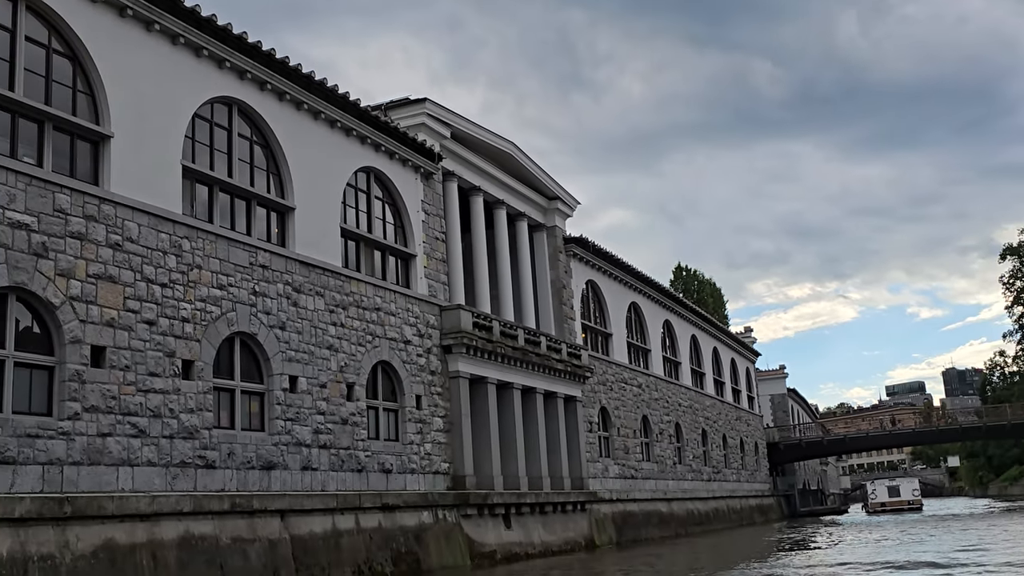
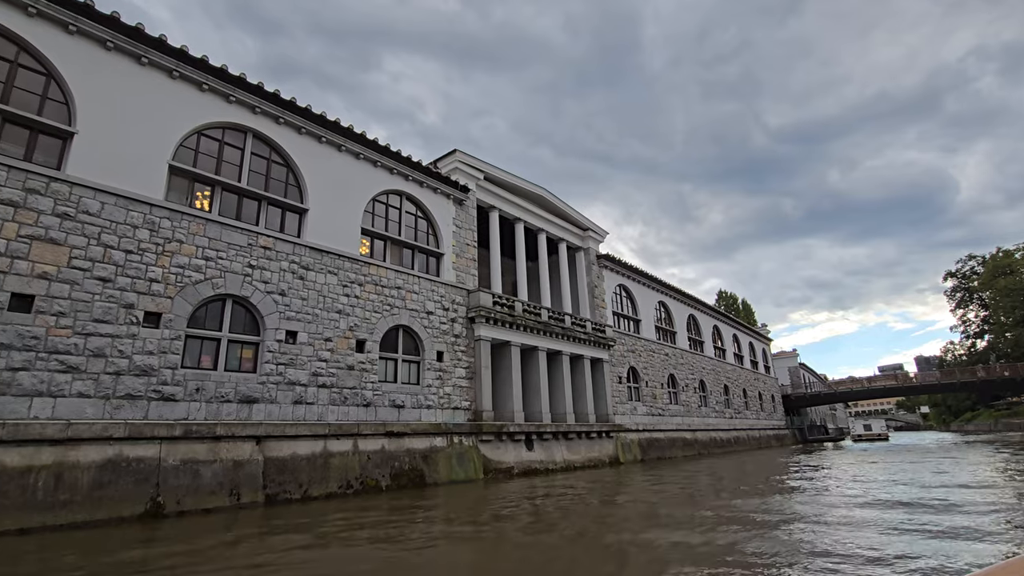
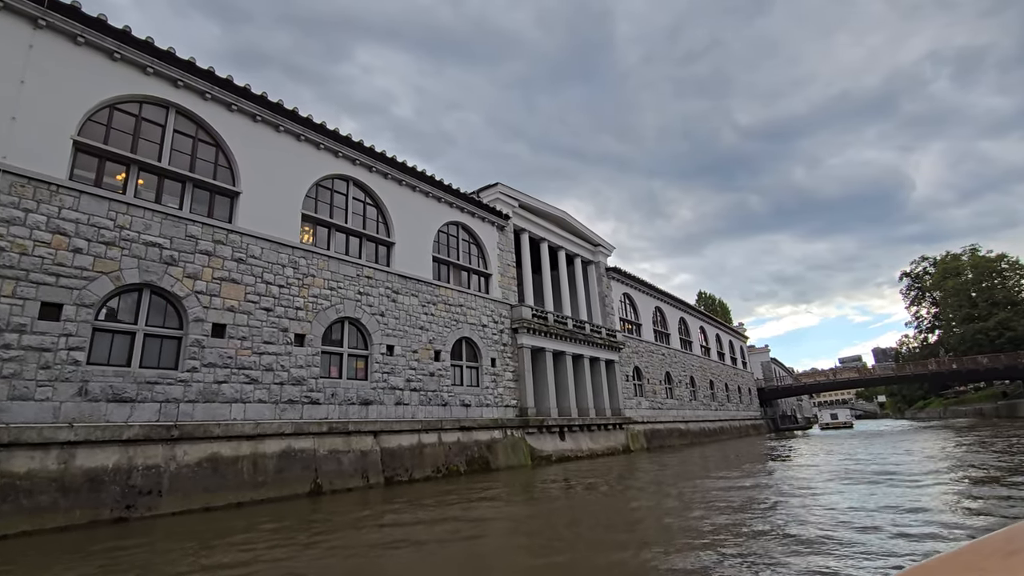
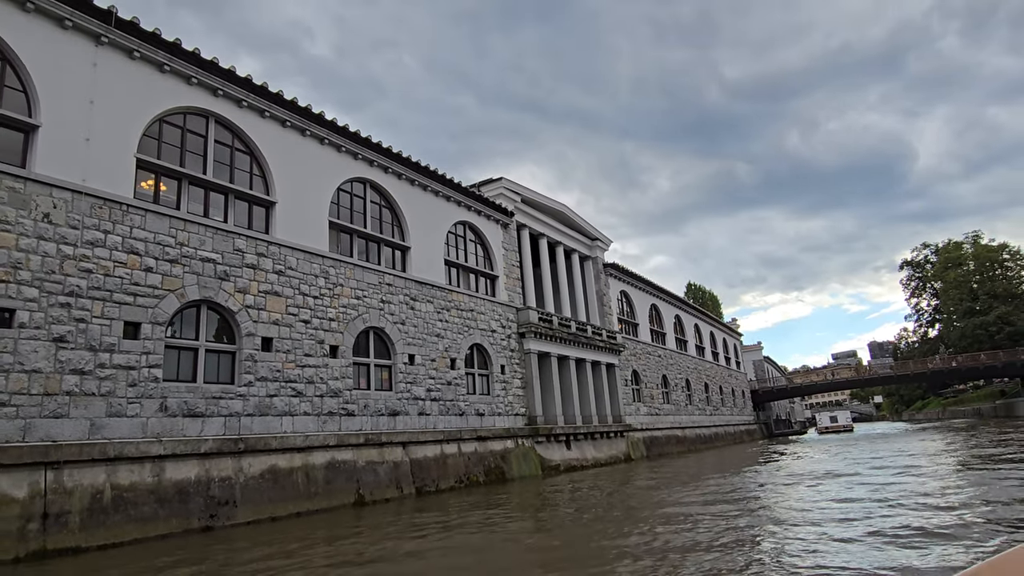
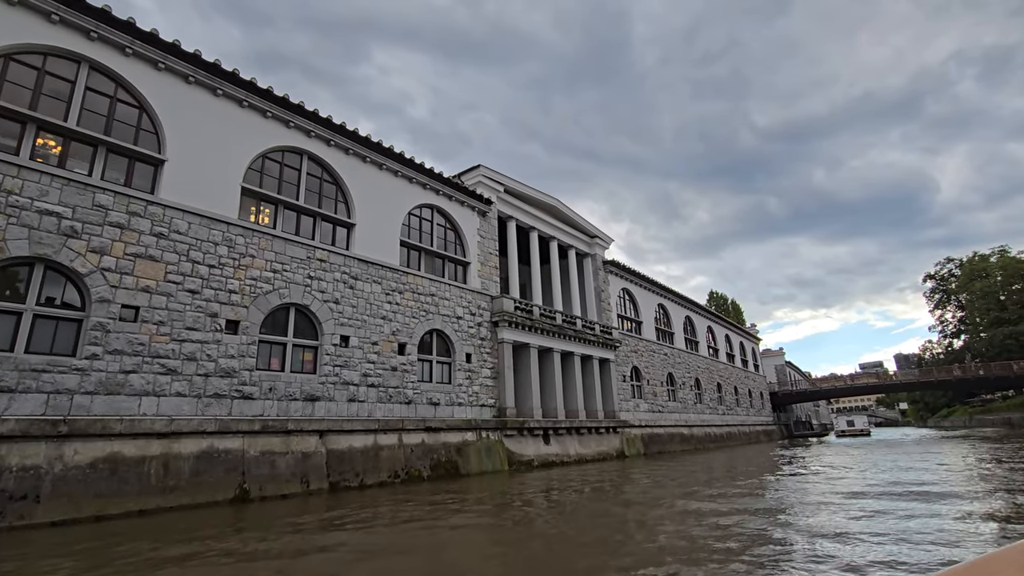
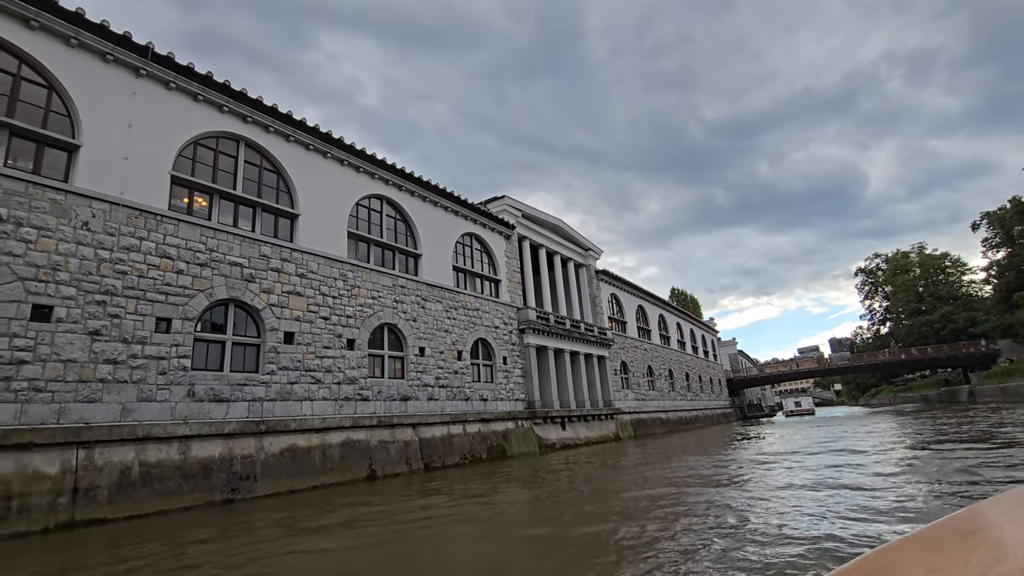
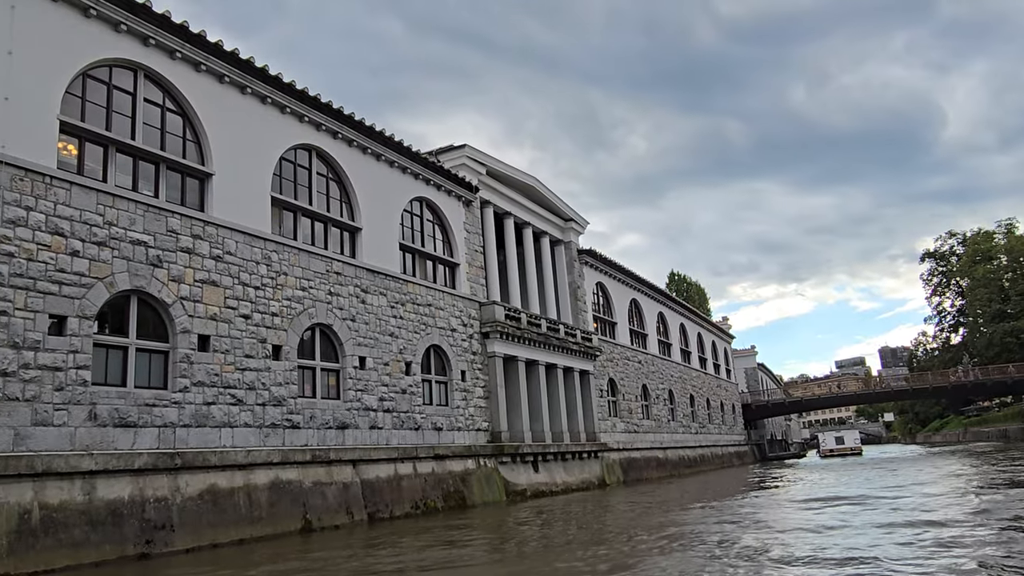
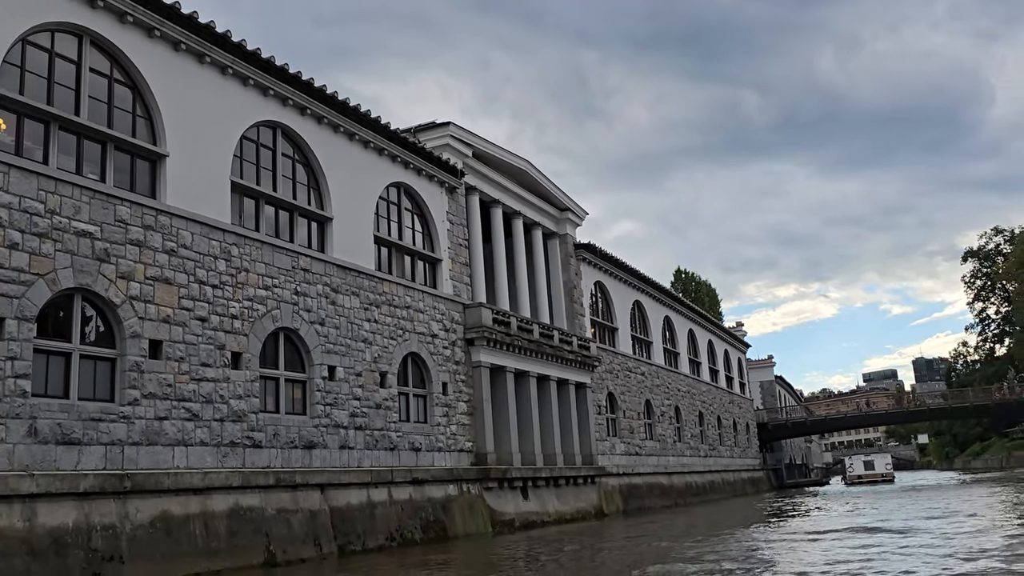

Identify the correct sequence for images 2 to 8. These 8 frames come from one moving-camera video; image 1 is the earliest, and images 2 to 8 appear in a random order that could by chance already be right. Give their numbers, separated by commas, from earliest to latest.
8, 7, 4, 6, 3, 5, 2
